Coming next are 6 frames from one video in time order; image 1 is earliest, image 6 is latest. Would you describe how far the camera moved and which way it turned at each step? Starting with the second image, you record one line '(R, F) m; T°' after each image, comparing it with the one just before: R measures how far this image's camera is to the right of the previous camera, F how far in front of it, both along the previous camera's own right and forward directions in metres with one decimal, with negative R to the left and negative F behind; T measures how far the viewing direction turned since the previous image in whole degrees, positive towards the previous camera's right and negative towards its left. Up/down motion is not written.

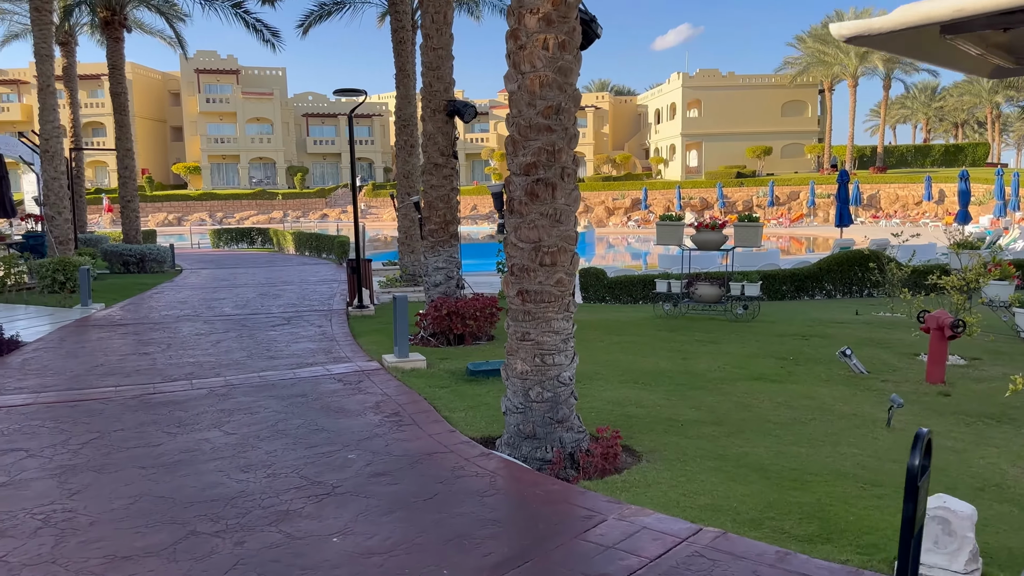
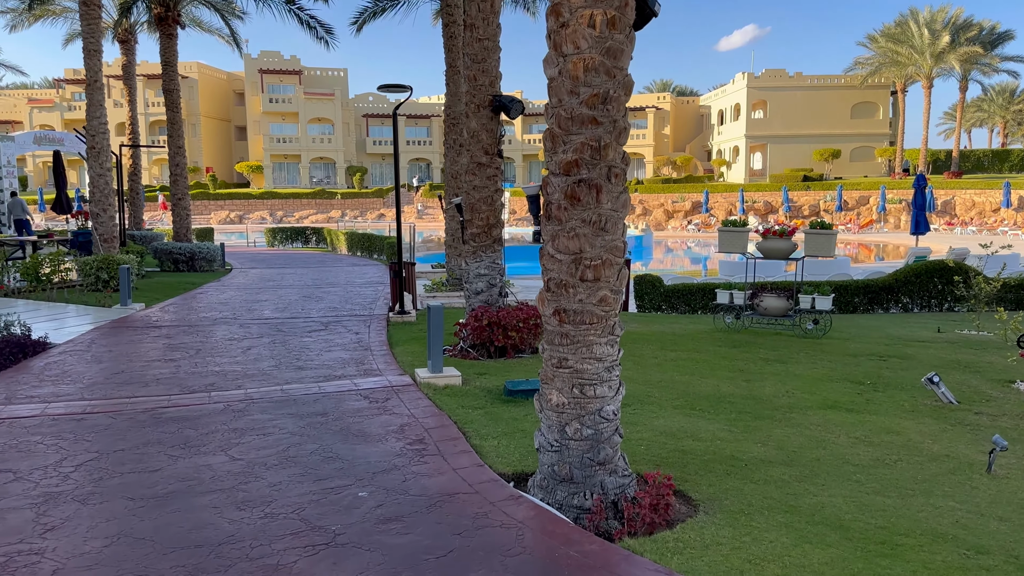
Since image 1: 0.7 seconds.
(+0.1, +0.7) m; -4°
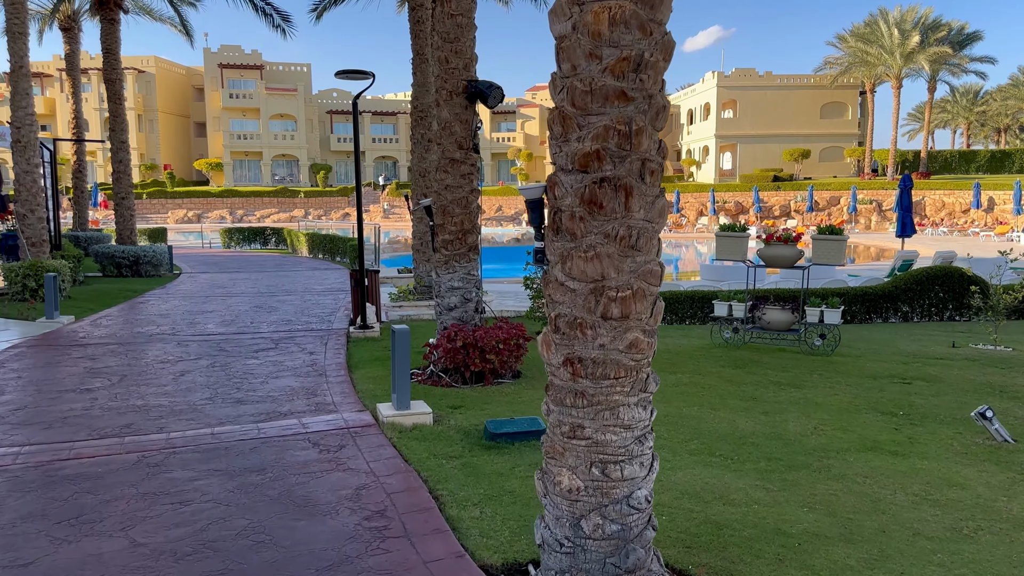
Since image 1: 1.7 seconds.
(-0.1, +1.2) m; +2°
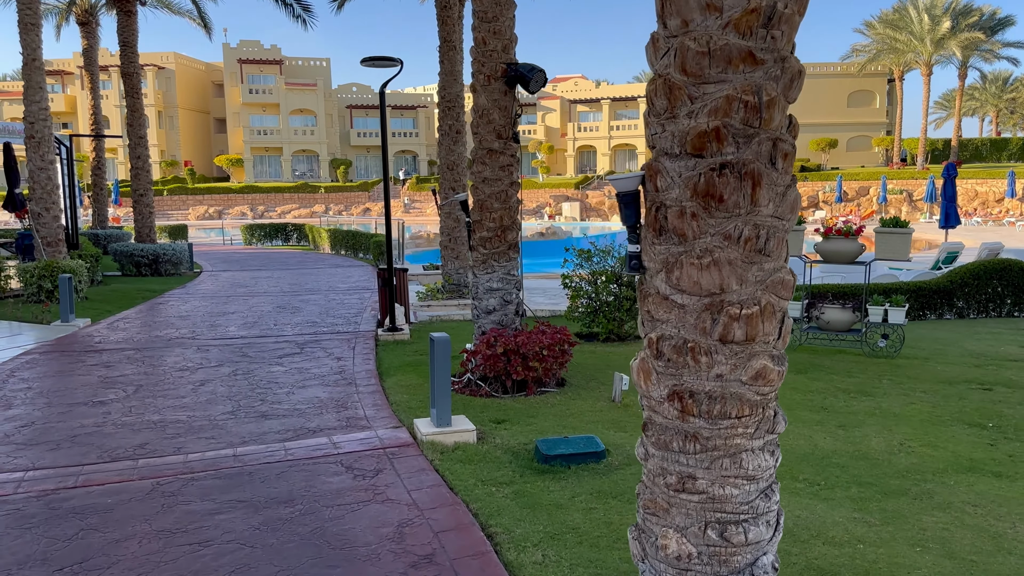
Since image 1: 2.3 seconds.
(-0.2, +0.6) m; -1°
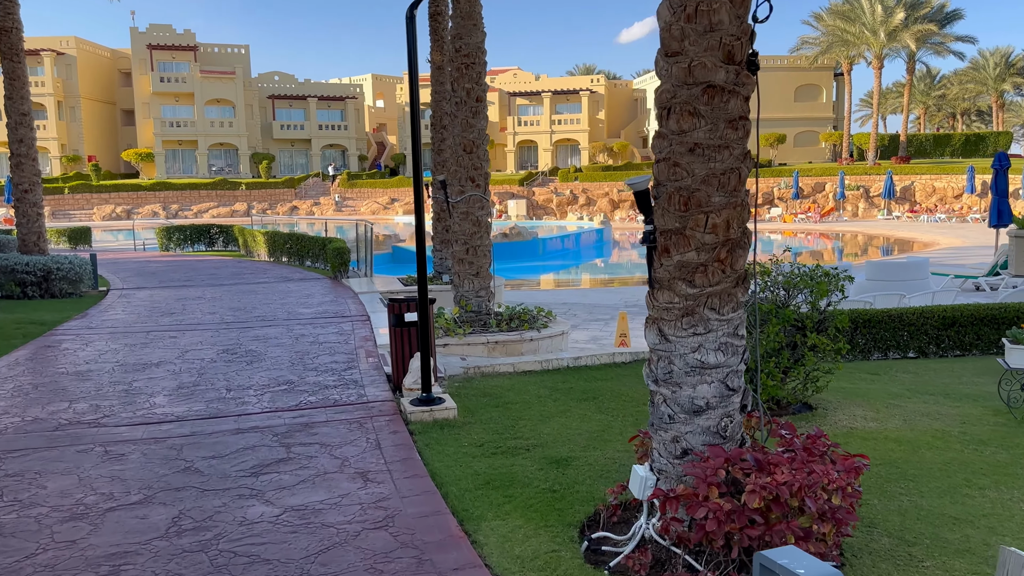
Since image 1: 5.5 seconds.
(-1.4, +3.7) m; +5°
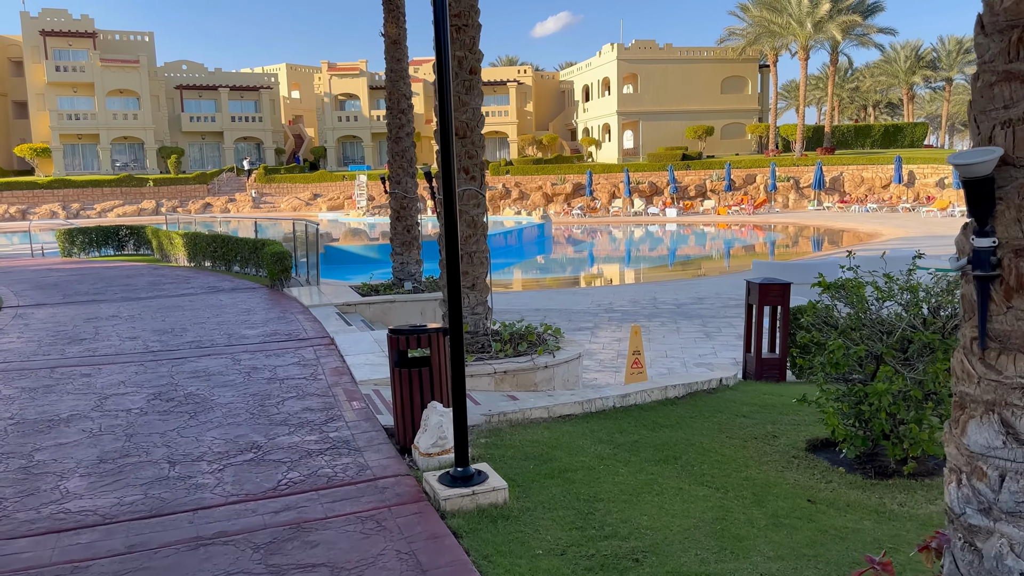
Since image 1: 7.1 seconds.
(-0.8, +1.8) m; +6°
